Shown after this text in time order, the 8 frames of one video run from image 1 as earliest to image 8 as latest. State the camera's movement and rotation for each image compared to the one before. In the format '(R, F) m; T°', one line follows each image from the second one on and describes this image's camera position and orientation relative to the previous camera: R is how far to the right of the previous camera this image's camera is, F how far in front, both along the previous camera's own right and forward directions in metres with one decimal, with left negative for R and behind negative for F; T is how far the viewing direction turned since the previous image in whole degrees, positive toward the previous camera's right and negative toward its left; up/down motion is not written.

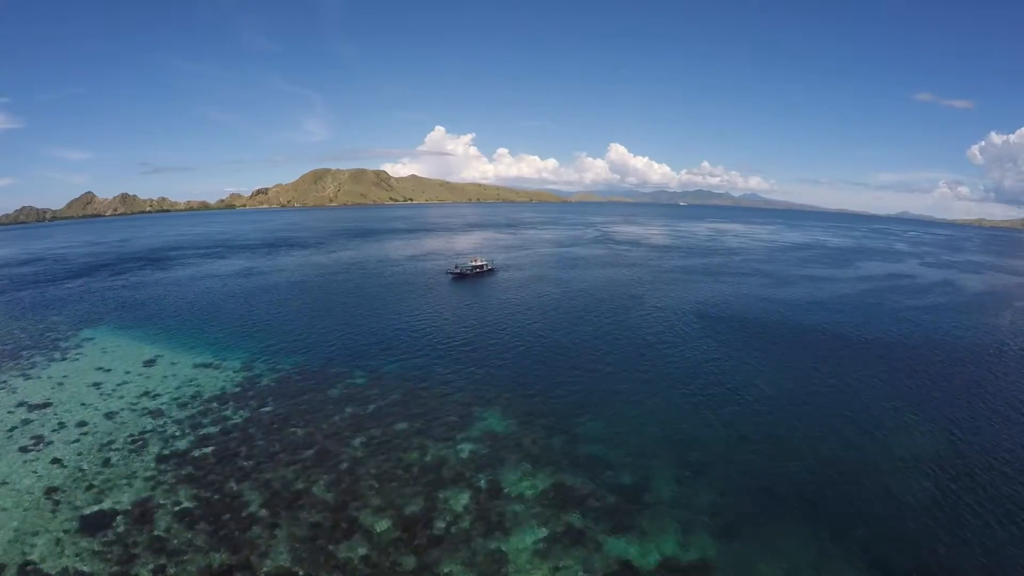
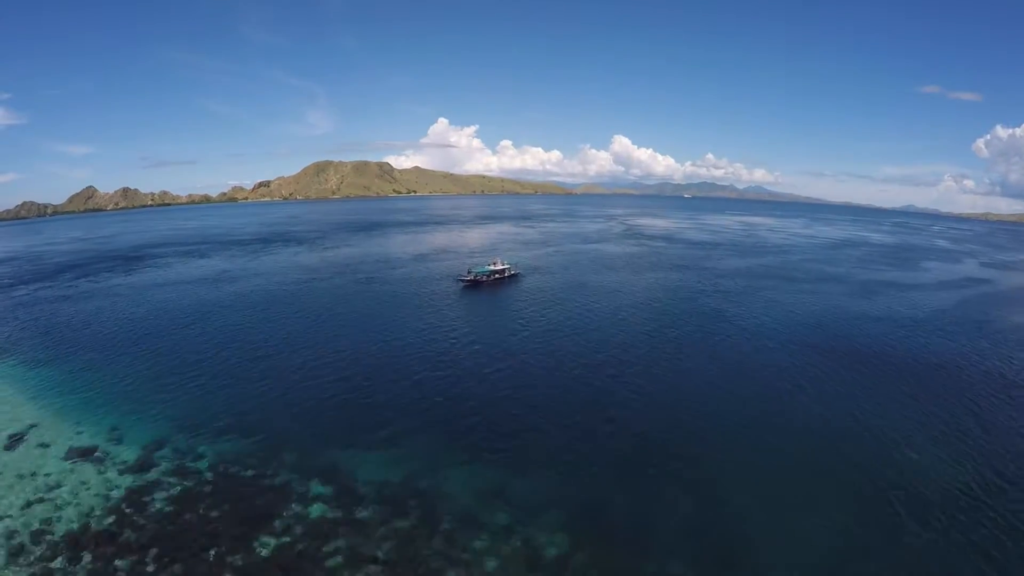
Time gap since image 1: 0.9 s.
(-5.0, +26.9) m; 0°
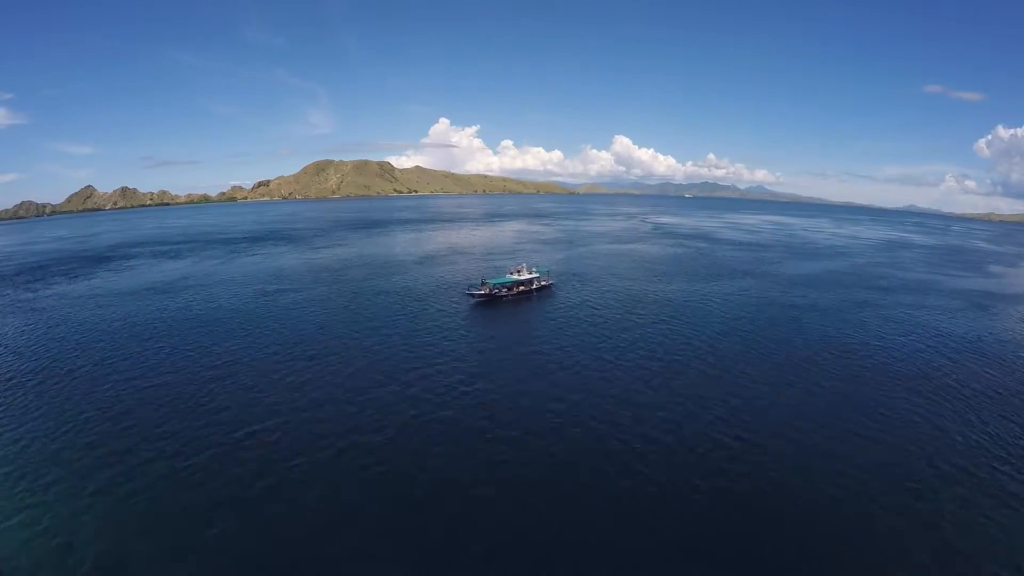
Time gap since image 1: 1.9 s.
(-5.2, +23.9) m; 0°
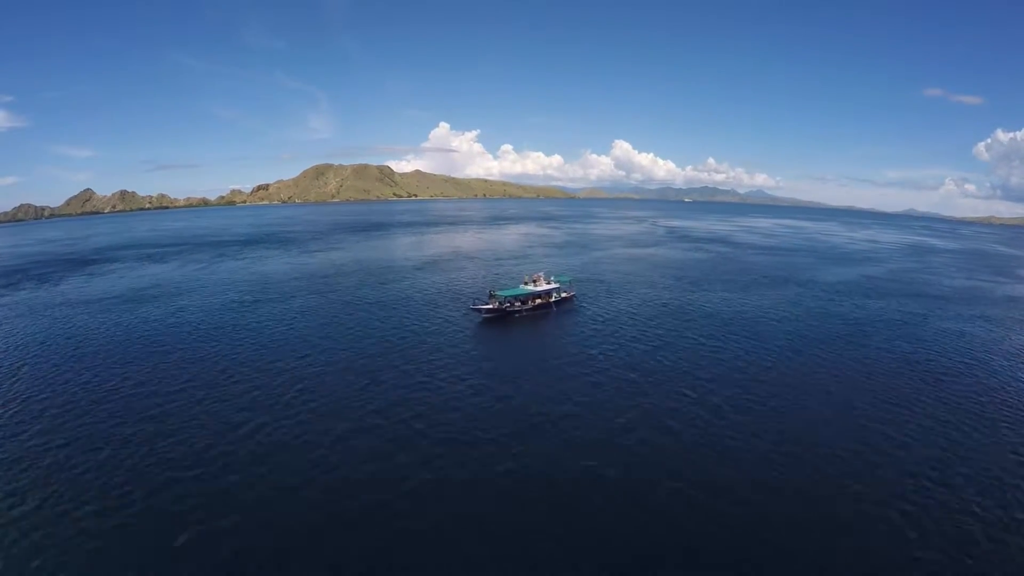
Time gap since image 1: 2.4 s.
(-2.3, +10.4) m; 0°
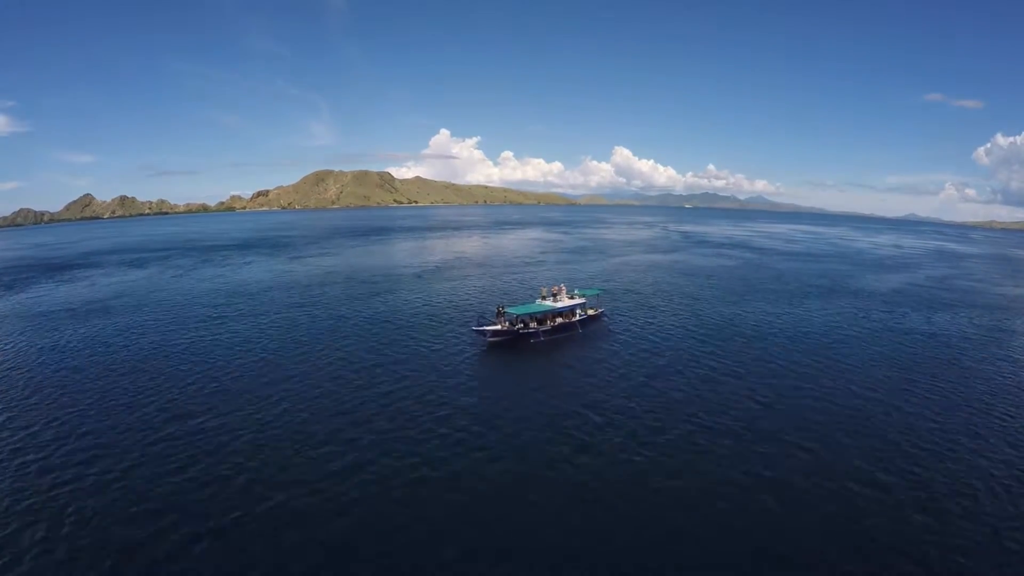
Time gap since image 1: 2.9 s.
(-1.9, +11.0) m; 0°
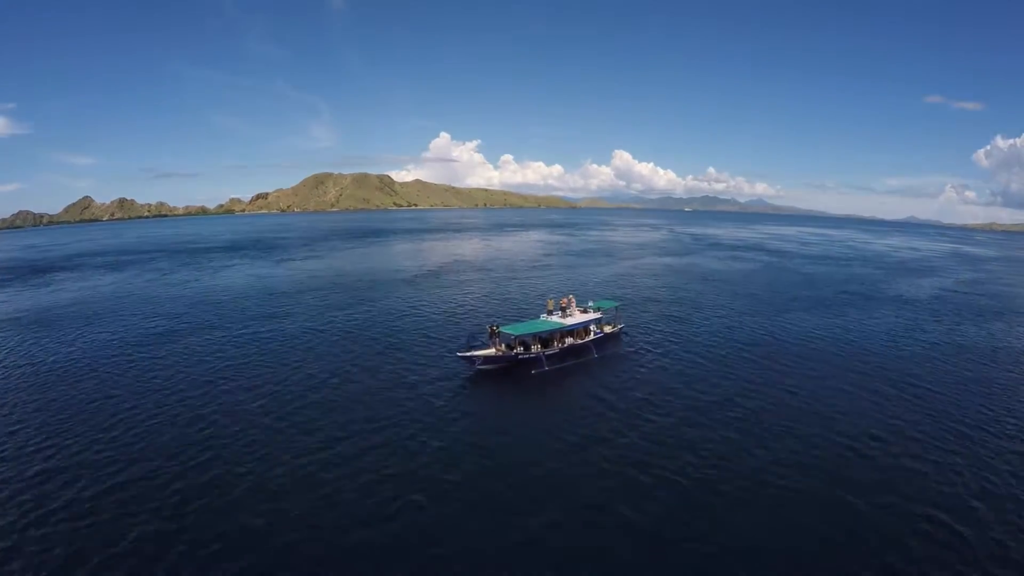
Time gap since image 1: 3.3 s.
(-0.3, +8.3) m; 0°
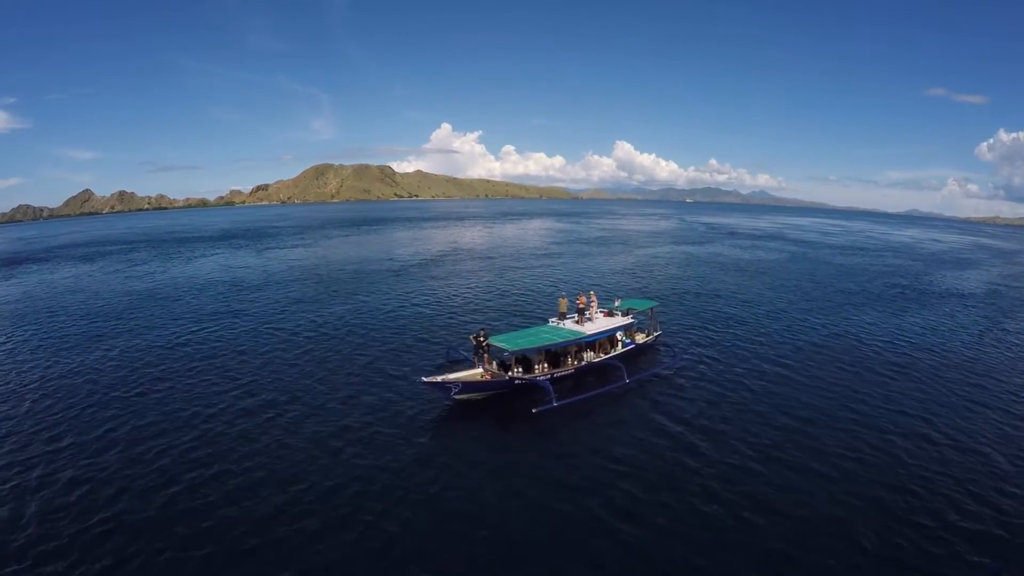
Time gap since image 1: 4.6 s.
(-0.7, +9.3) m; 0°
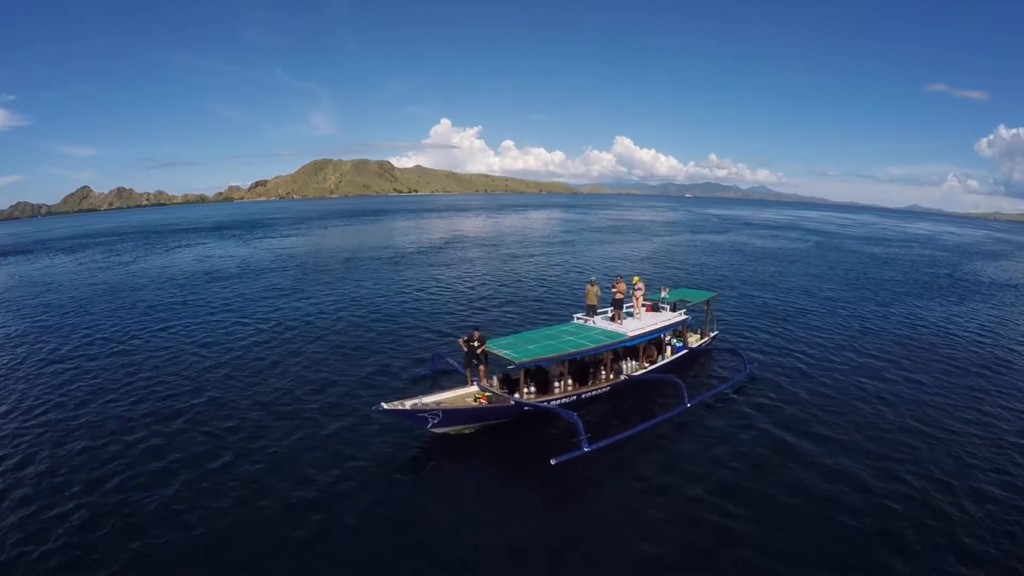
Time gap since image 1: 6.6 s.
(-1.4, +6.1) m; 0°
